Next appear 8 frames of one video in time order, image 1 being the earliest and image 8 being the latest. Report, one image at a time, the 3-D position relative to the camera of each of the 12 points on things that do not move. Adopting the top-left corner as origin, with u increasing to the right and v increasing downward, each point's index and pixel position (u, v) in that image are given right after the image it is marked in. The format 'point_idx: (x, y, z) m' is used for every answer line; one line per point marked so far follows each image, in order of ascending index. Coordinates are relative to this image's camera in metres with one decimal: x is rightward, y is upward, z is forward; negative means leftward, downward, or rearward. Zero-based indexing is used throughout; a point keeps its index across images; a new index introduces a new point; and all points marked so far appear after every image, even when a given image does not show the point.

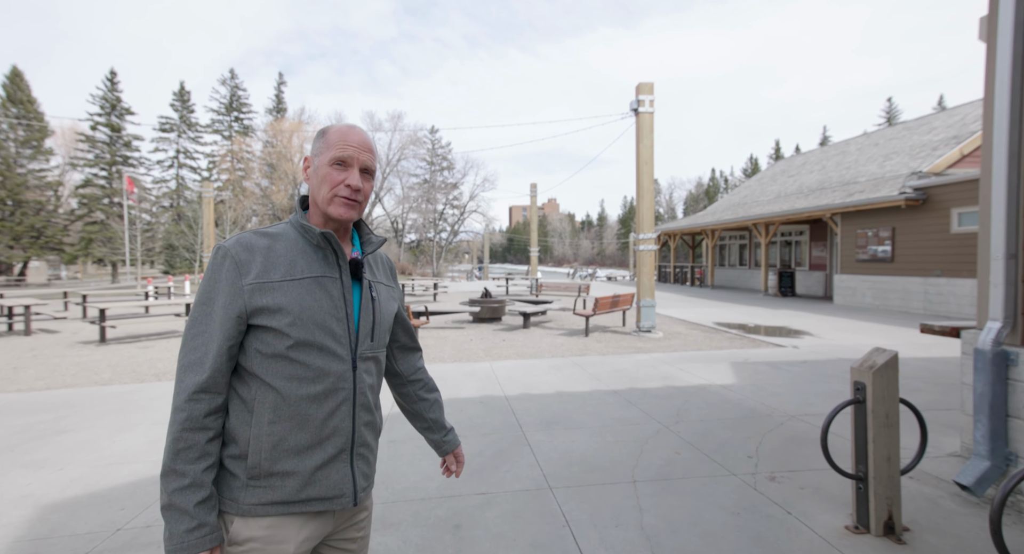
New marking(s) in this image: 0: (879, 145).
0: (+14.4, +5.1, +17.8) m
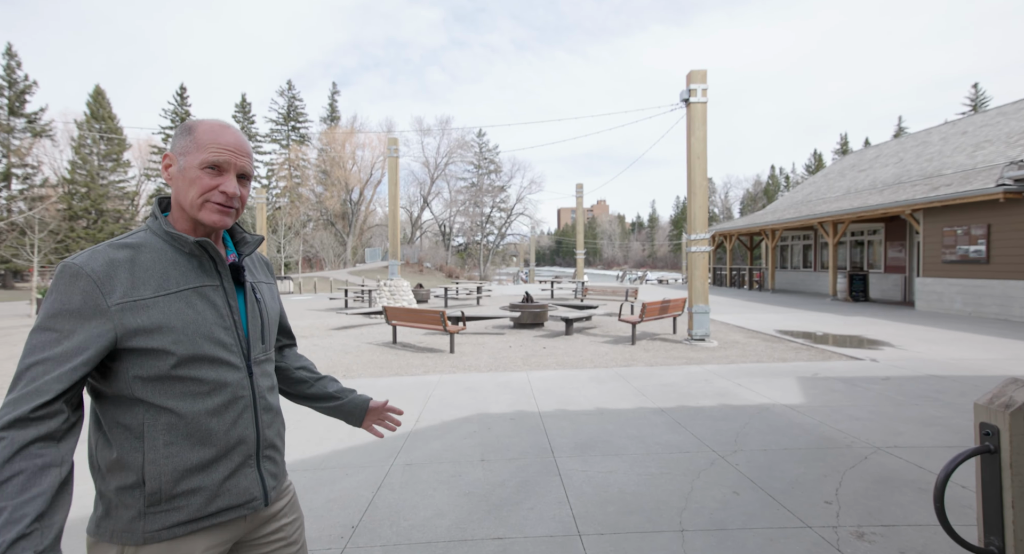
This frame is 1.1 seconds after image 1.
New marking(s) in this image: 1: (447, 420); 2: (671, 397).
0: (+16.0, +5.0, +15.8) m
1: (-0.7, -1.4, +4.6) m
2: (+1.8, -1.4, +5.3) m
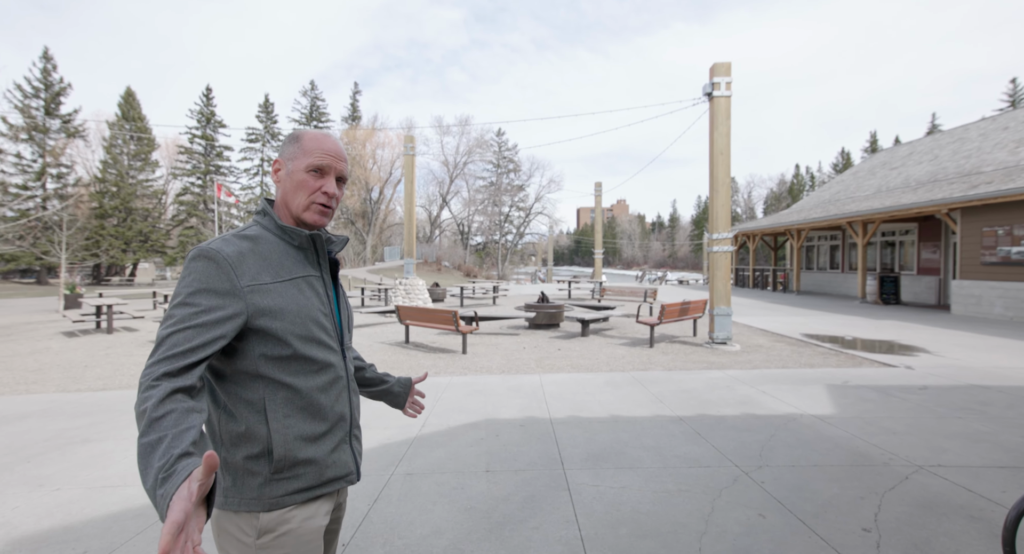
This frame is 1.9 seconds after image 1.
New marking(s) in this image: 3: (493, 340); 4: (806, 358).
0: (+16.5, +4.9, +15.0) m
1: (-0.6, -1.4, +4.4) m
2: (+2.0, -1.4, +5.0) m
3: (-0.4, -1.3, +9.5) m
4: (+4.8, -1.3, +7.4) m
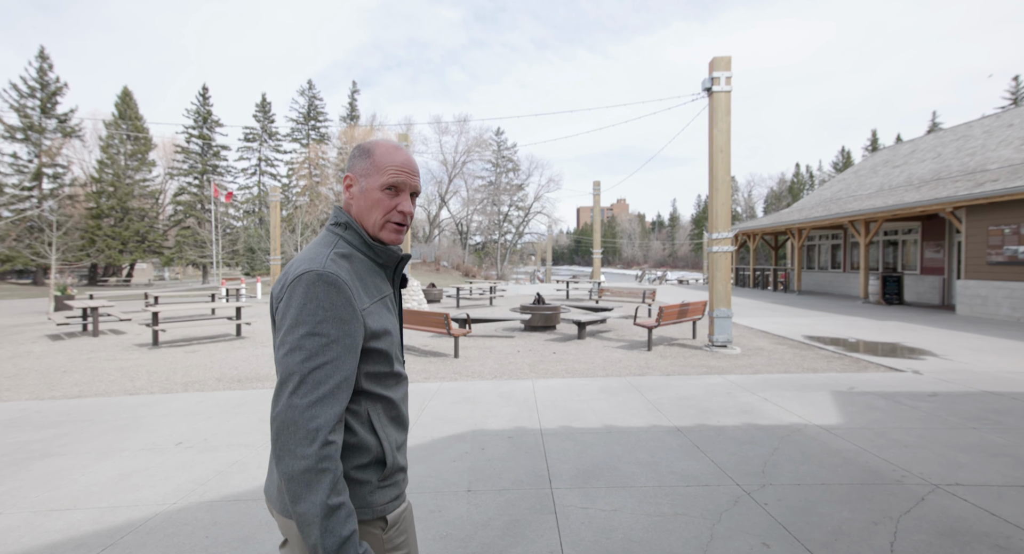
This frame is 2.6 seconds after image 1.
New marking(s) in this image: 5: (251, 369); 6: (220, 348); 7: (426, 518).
0: (+16.4, +4.9, +14.7) m
1: (-0.7, -1.5, +4.1) m
2: (+1.8, -1.4, +4.7) m
3: (-0.5, -1.3, +9.3) m
4: (+4.7, -1.3, +7.1) m
5: (-4.5, -1.6, +7.7) m
6: (-6.2, -1.5, +9.5) m
7: (-0.5, -1.5, +2.8) m
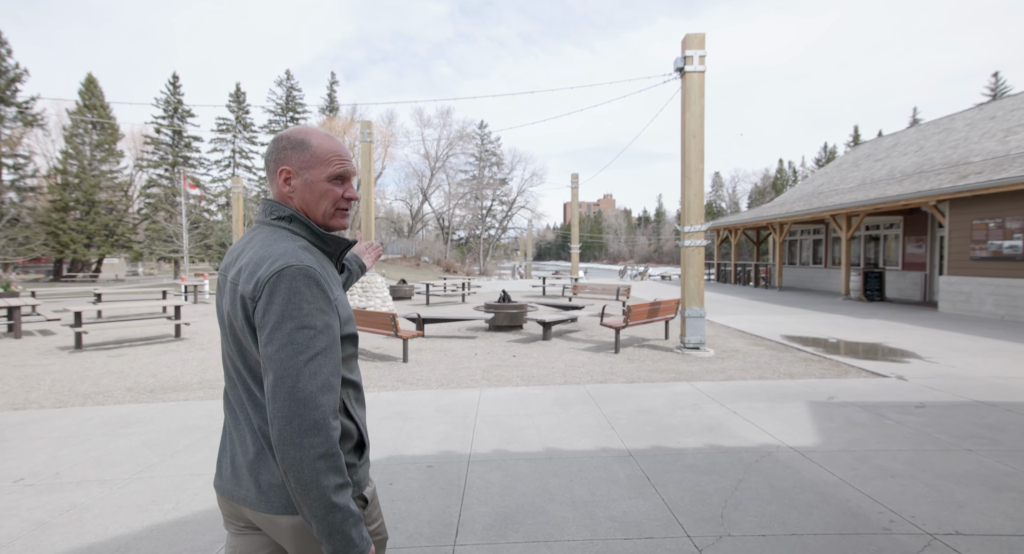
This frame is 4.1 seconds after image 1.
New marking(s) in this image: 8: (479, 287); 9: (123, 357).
0: (+15.5, +5.1, +14.4) m
1: (-1.3, -1.5, +3.4) m
2: (+1.2, -1.4, +4.1) m
3: (-1.3, -1.3, +8.6) m
4: (+4.0, -1.3, +6.6) m
5: (-5.2, -1.5, +6.9) m
6: (-6.9, -1.4, +8.6) m
7: (-1.1, -1.5, +2.1) m
8: (-1.5, -0.4, +19.9) m
9: (-7.1, -1.4, +8.2) m
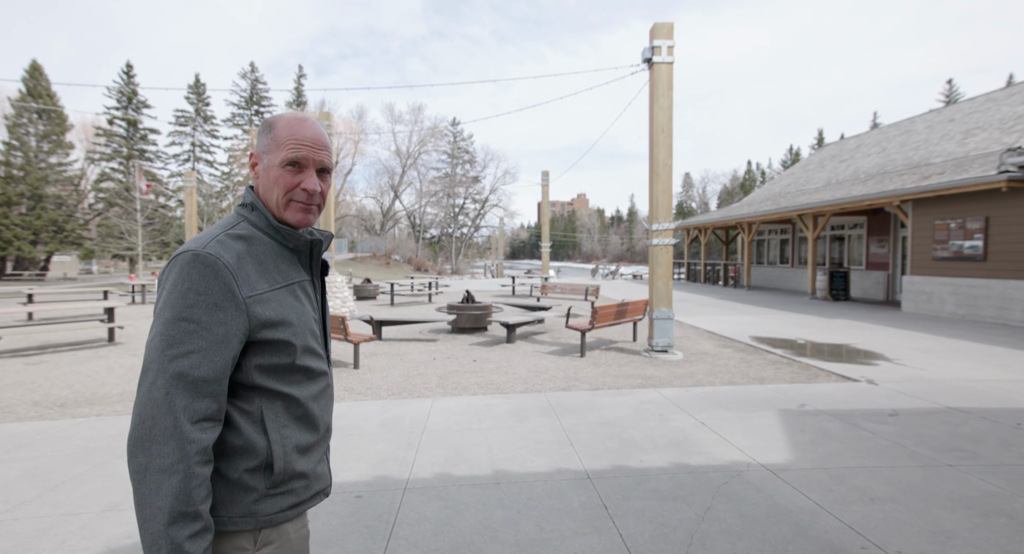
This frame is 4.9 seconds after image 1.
0: (+14.5, +5.1, +14.8) m
1: (-1.7, -1.5, +2.9) m
2: (+0.8, -1.4, +3.7) m
3: (-2.0, -1.3, +8.1) m
4: (+3.4, -1.3, +6.3) m
5: (-5.7, -1.5, +6.1) m
6: (-7.6, -1.4, +7.8) m
7: (-1.4, -1.5, +1.6) m
8: (-2.7, -0.4, +19.3) m
9: (-7.7, -1.4, +7.4) m
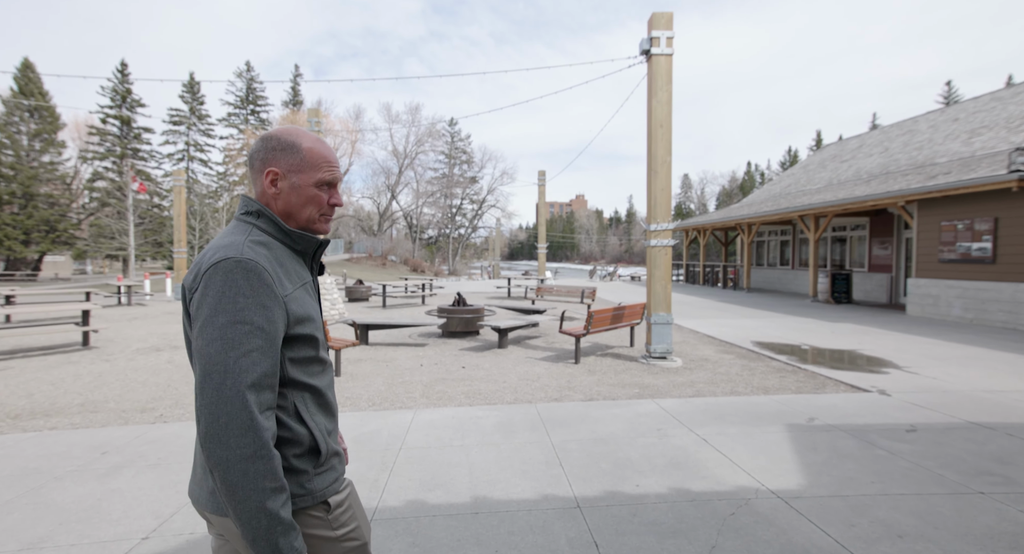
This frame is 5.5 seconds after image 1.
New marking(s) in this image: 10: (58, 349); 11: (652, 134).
0: (+14.3, +5.0, +14.5) m
1: (-1.8, -1.5, +2.6) m
2: (+0.6, -1.4, +3.4) m
3: (-2.1, -1.3, +7.7) m
4: (+3.3, -1.3, +6.0) m
5: (-5.9, -1.5, +5.8) m
6: (-7.7, -1.4, +7.4) m
7: (-1.5, -1.5, +1.2) m
8: (-2.9, -0.5, +19.0) m
9: (-7.8, -1.5, +7.0) m
10: (-8.5, -1.4, +8.4) m
11: (+2.1, +2.1, +6.8) m
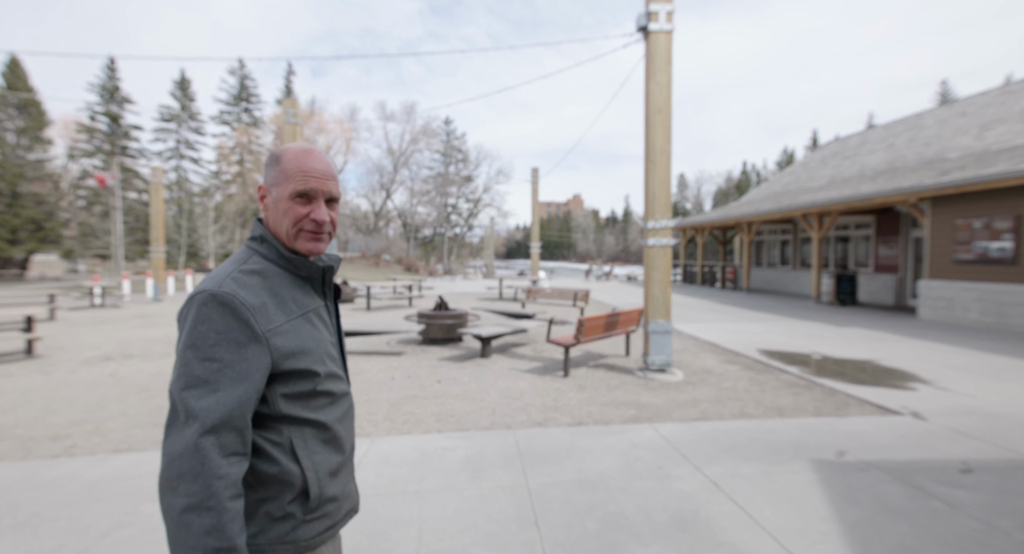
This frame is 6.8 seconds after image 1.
0: (+14.0, +5.0, +13.8) m
1: (-2.0, -1.5, +1.8) m
2: (+0.4, -1.5, +2.6) m
3: (-2.3, -1.3, +7.0) m
4: (+3.0, -1.4, +5.3) m
5: (-6.1, -1.6, +5.0) m
6: (-8.0, -1.5, +6.7) m
7: (-1.8, -1.6, +0.5) m
8: (-3.2, -0.5, +18.2) m
9: (-8.1, -1.5, +6.2) m
10: (-8.7, -1.4, +7.7) m
11: (+1.8, +2.1, +6.1) m
